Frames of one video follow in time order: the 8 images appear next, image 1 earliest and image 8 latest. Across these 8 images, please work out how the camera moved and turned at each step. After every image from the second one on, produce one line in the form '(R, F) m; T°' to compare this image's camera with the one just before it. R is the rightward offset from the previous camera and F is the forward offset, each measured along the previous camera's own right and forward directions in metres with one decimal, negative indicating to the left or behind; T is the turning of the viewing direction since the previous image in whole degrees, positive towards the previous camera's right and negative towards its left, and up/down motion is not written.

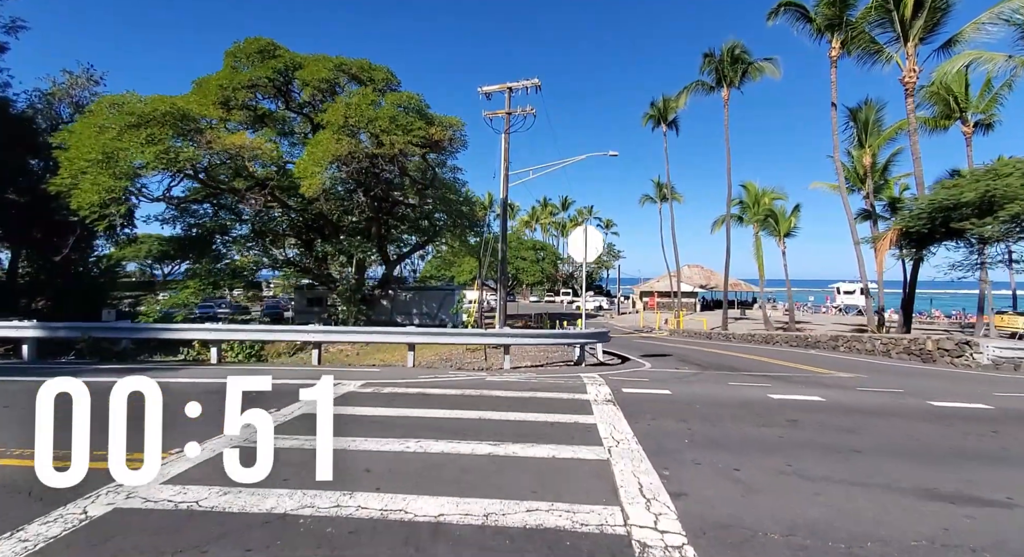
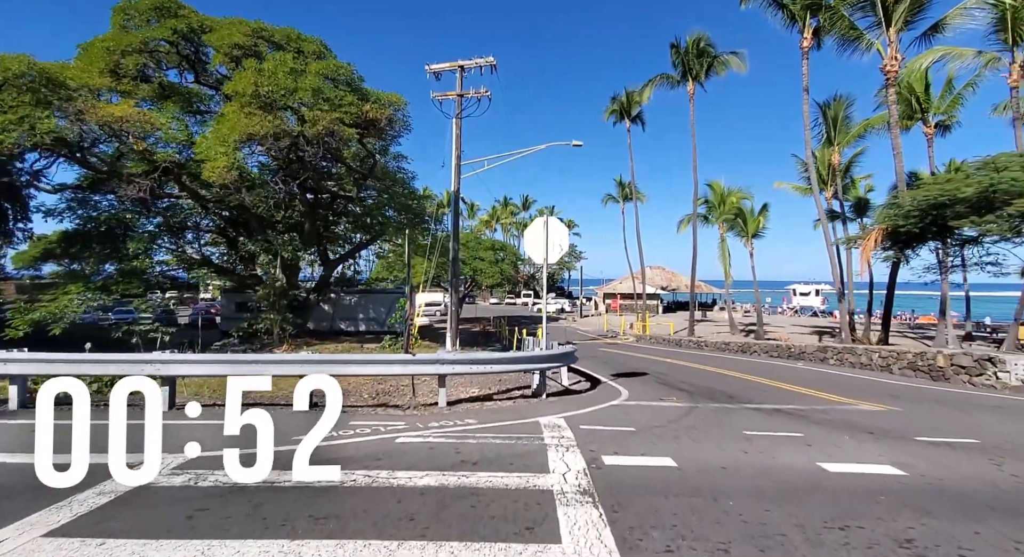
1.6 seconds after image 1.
(+0.3, +2.6) m; +4°
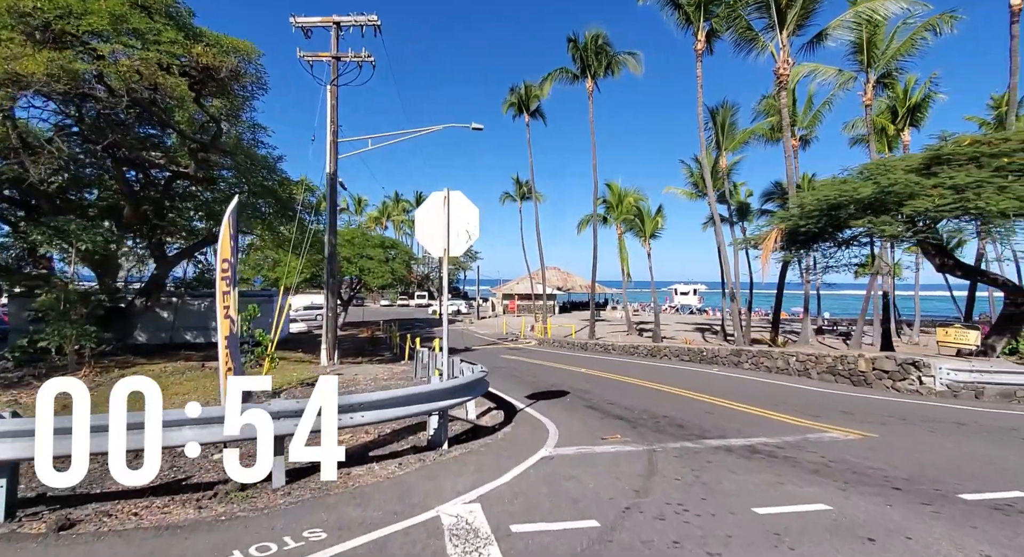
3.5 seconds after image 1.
(+0.1, +2.7) m; +11°
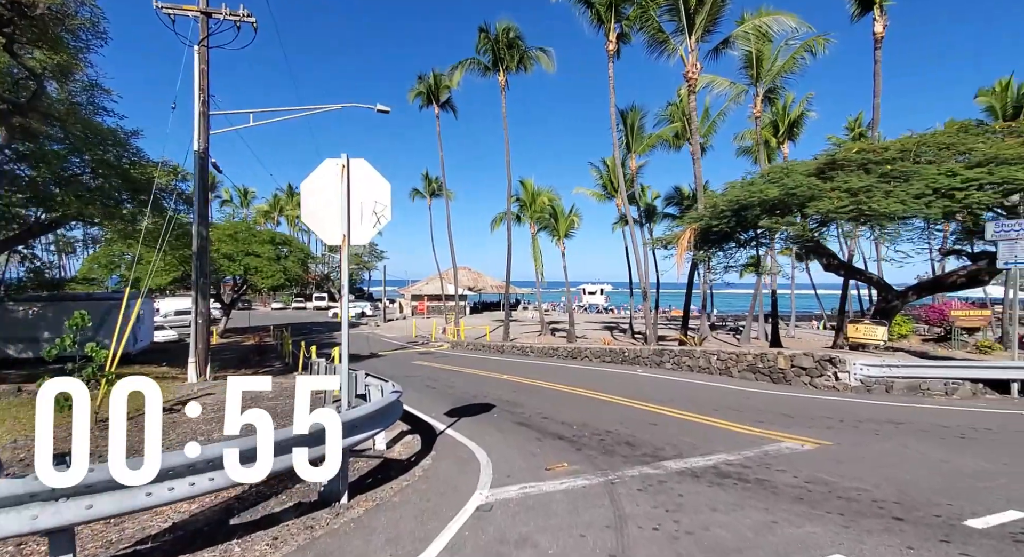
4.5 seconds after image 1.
(-0.1, +1.4) m; +9°
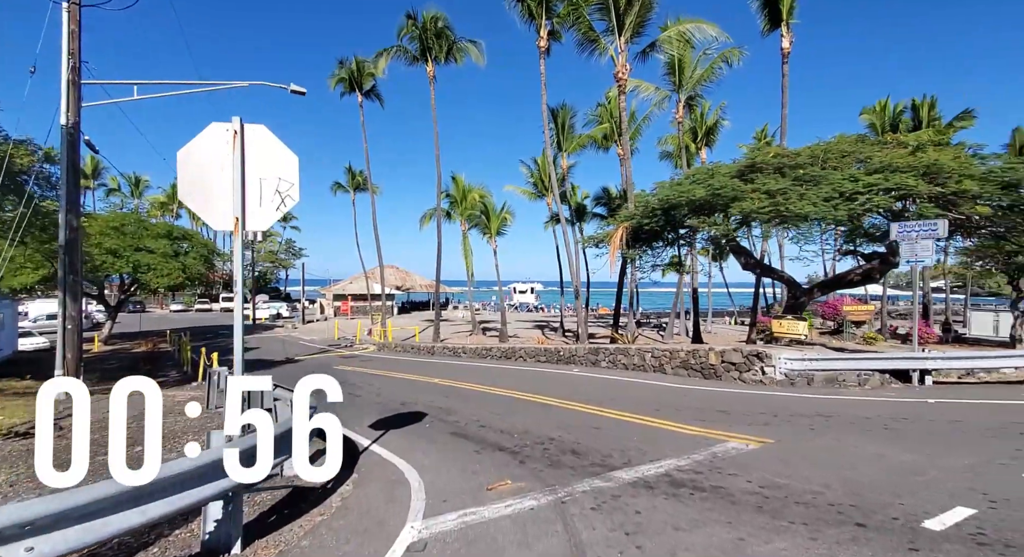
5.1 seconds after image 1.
(0.0, +0.7) m; +7°
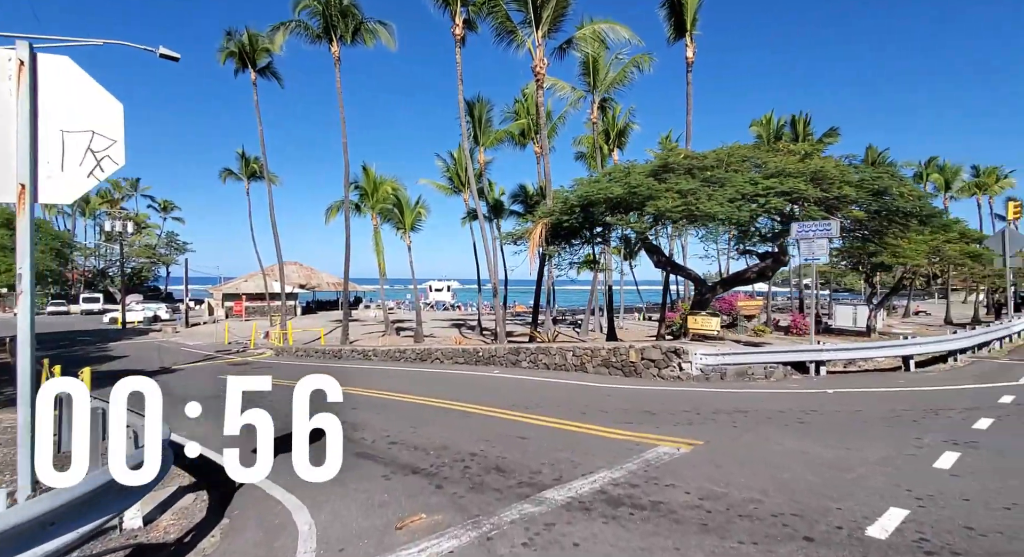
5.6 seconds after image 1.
(0.0, +0.7) m; +8°
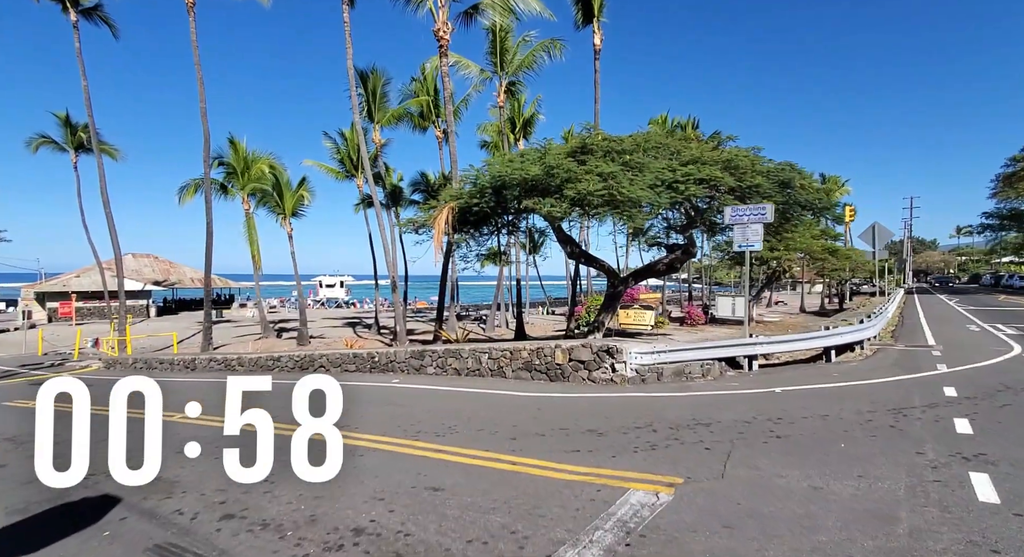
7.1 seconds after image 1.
(0.0, +2.4) m; +10°
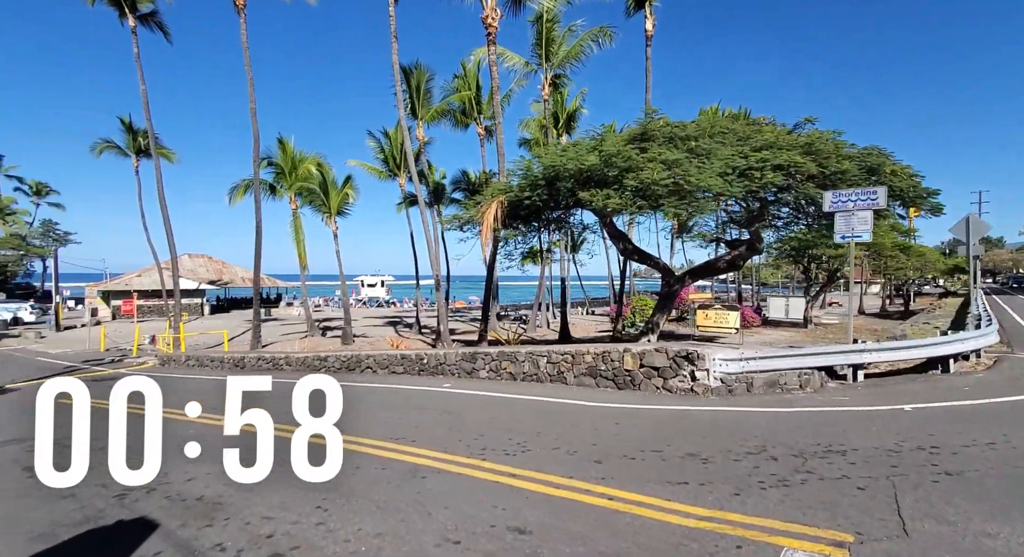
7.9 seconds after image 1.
(-0.5, +1.2) m; -4°
